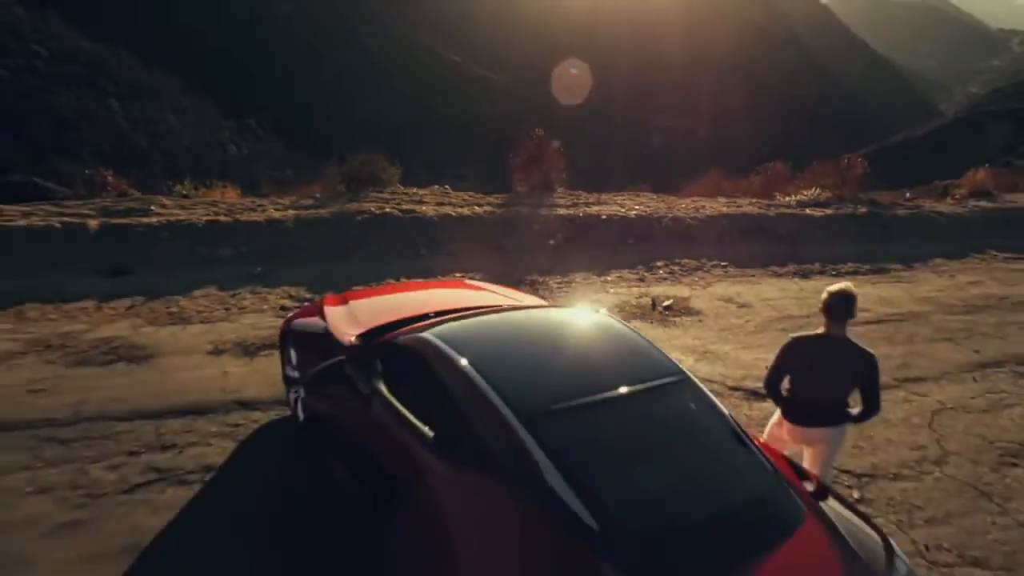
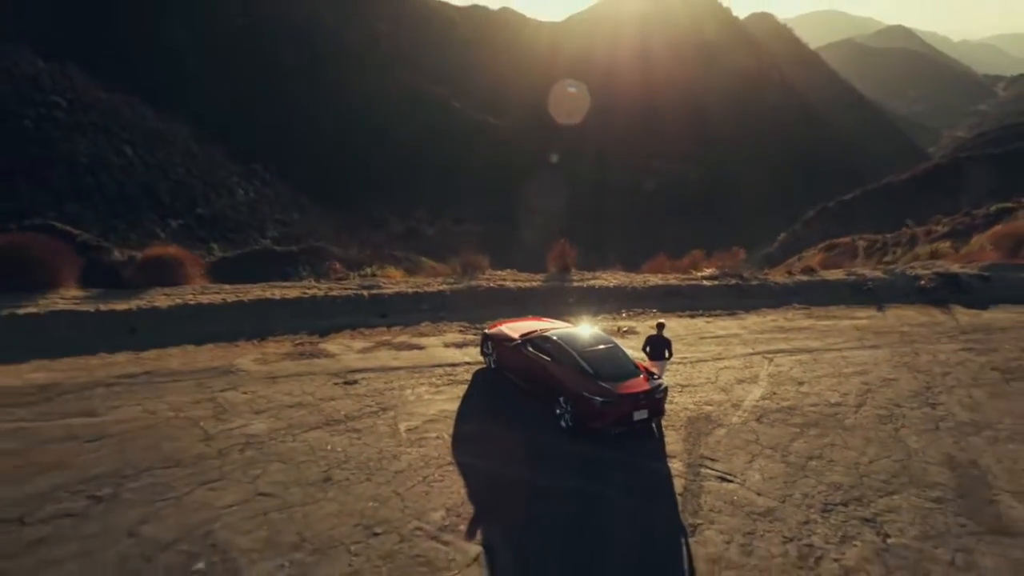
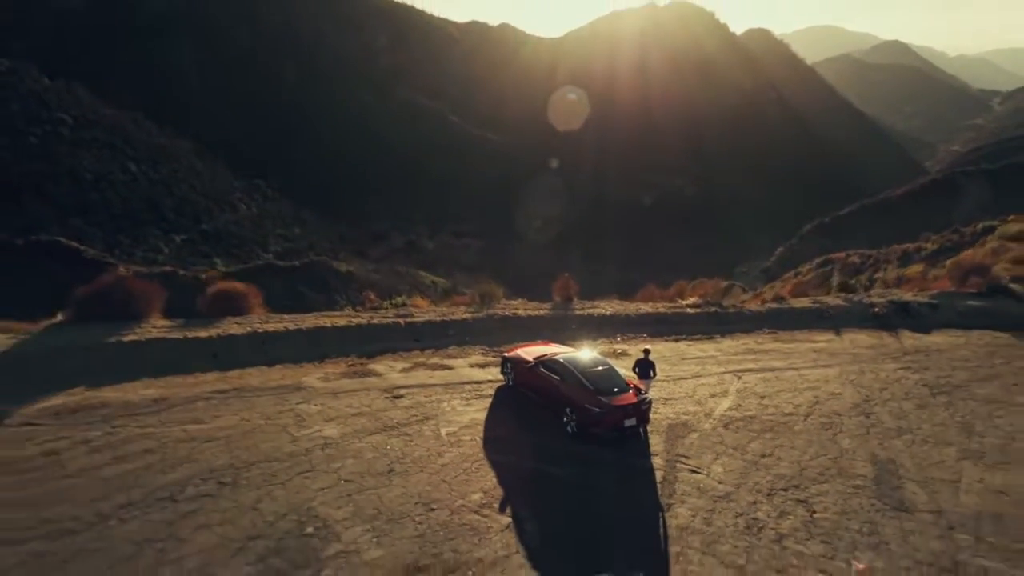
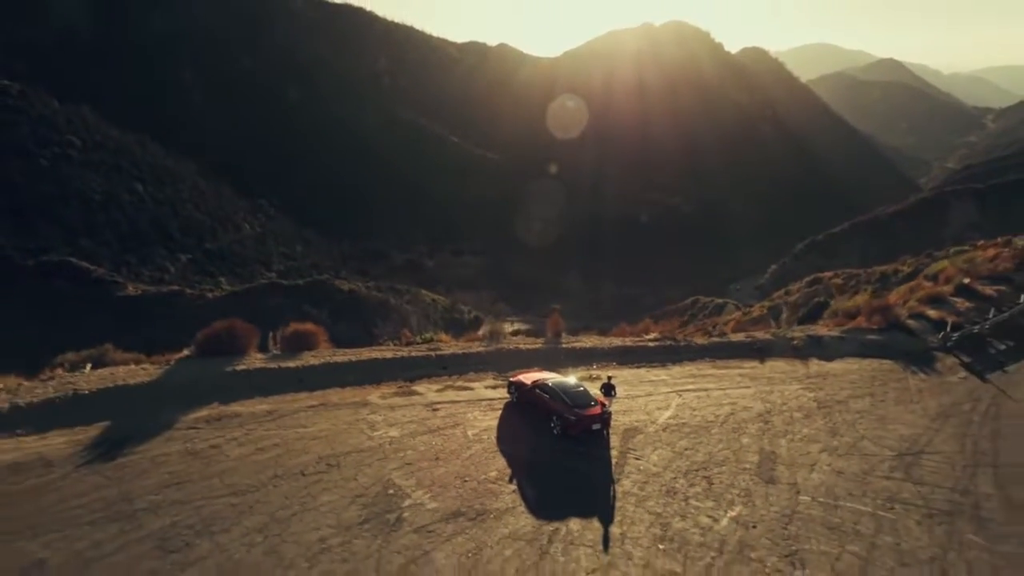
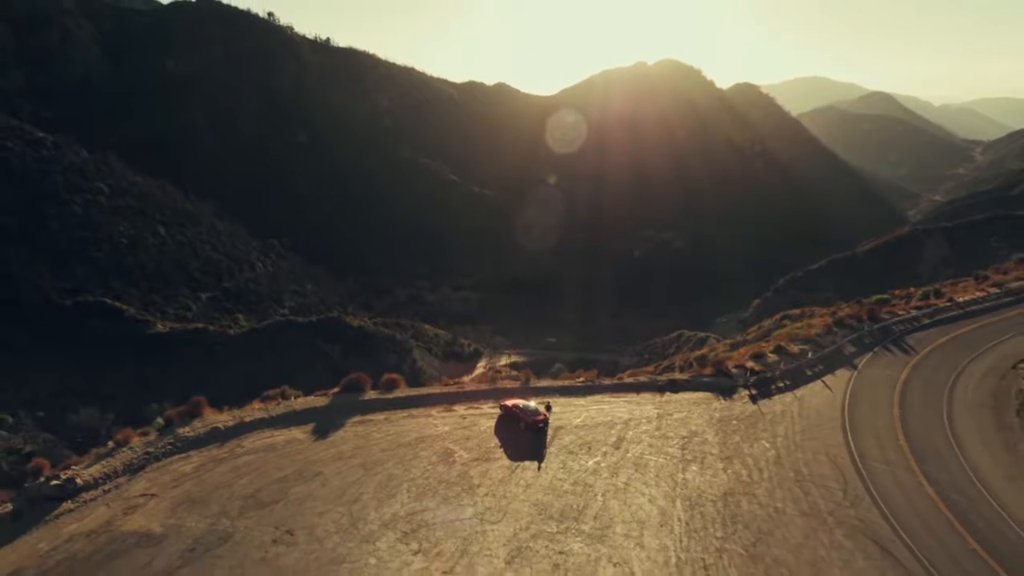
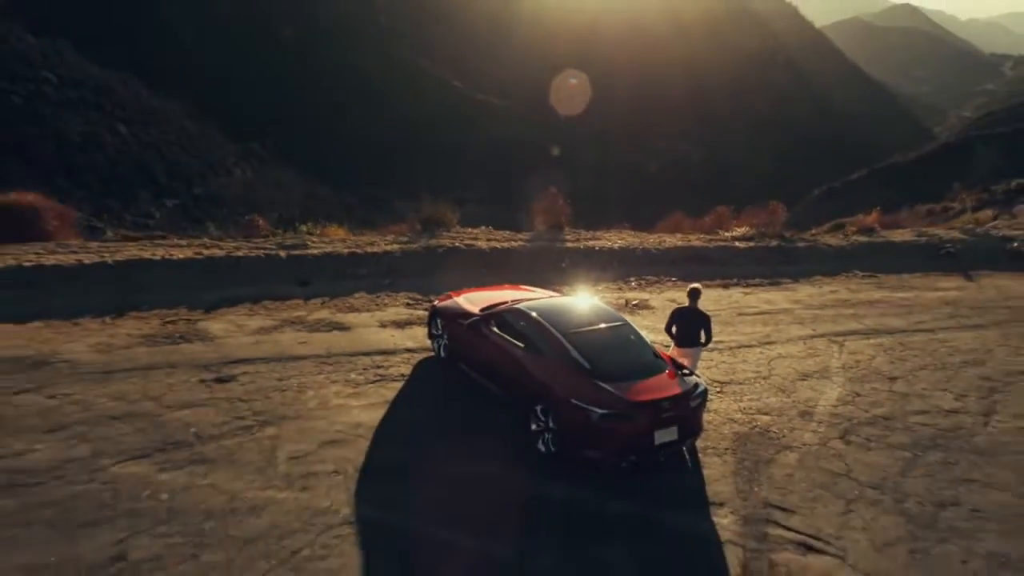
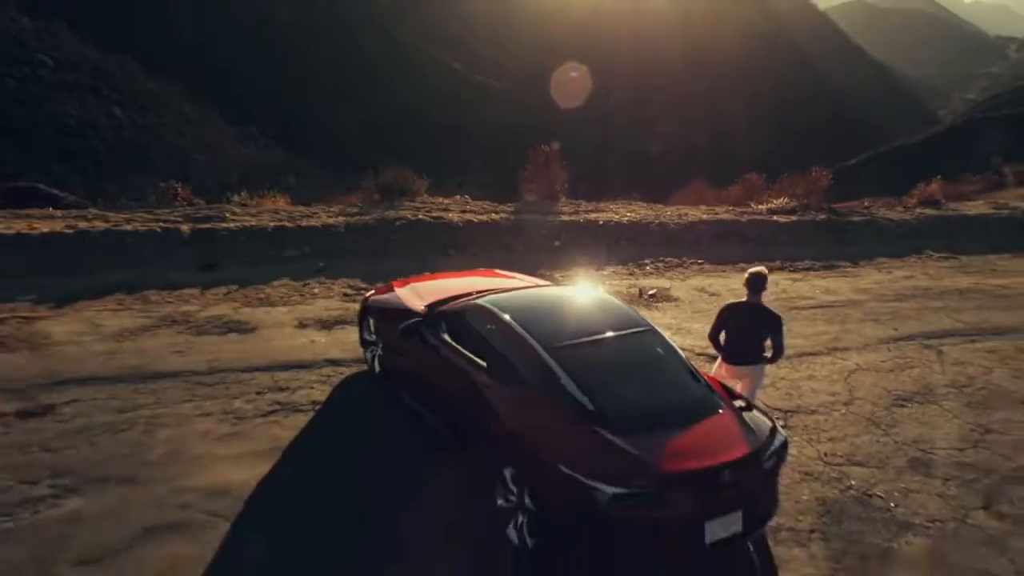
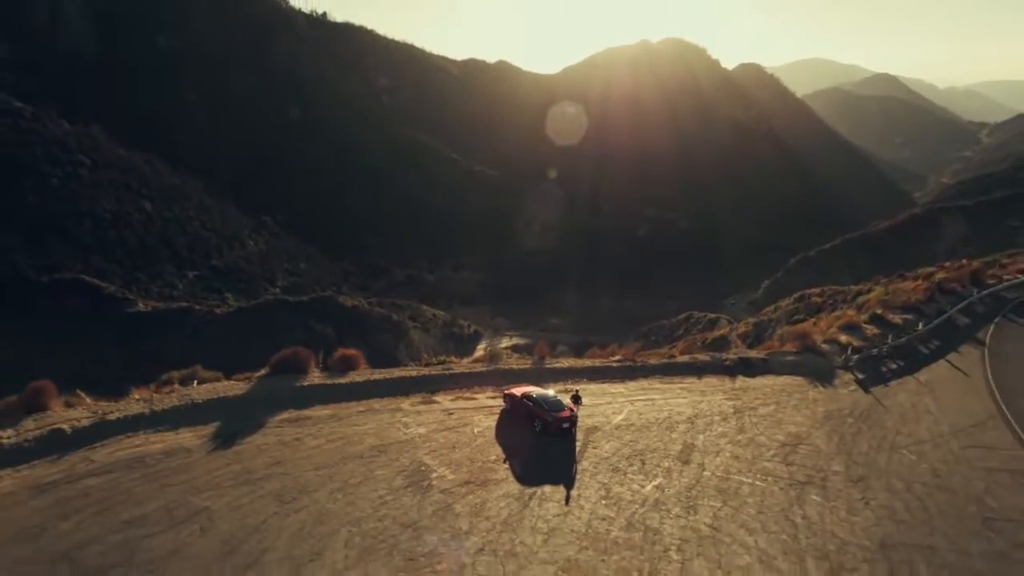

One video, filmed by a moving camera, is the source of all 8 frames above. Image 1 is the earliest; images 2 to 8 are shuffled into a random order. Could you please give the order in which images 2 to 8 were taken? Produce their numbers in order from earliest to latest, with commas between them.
7, 6, 2, 3, 4, 8, 5
